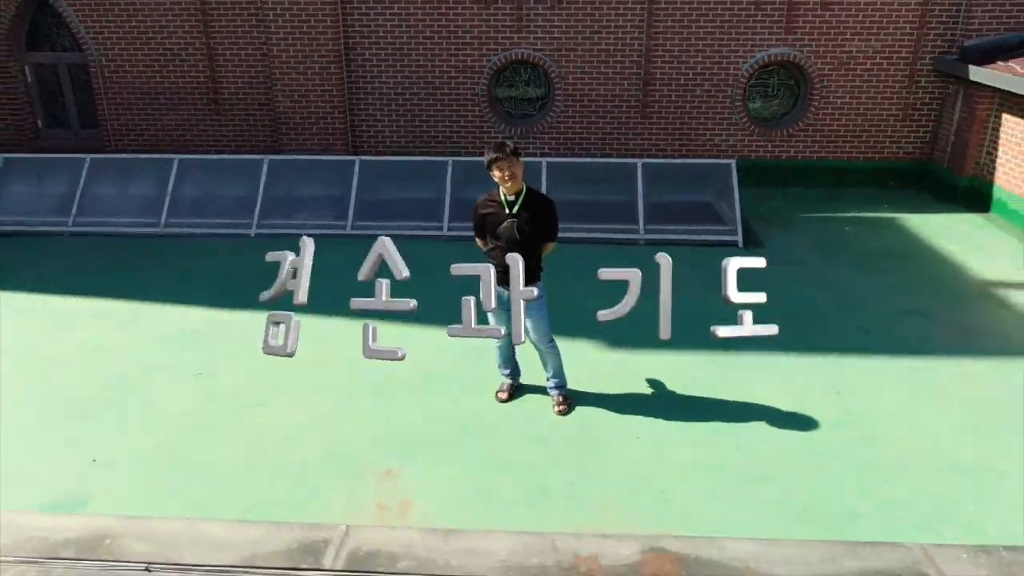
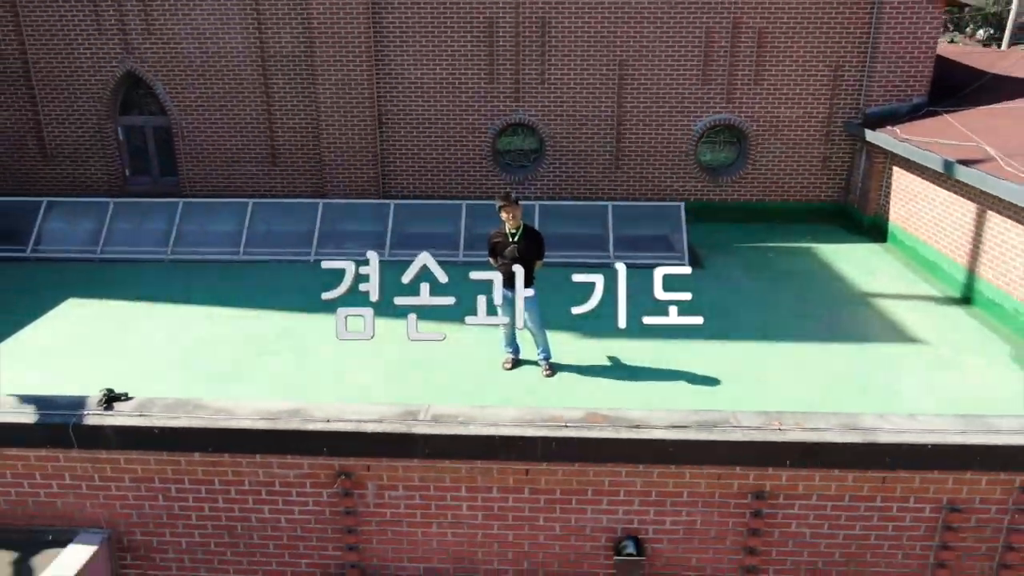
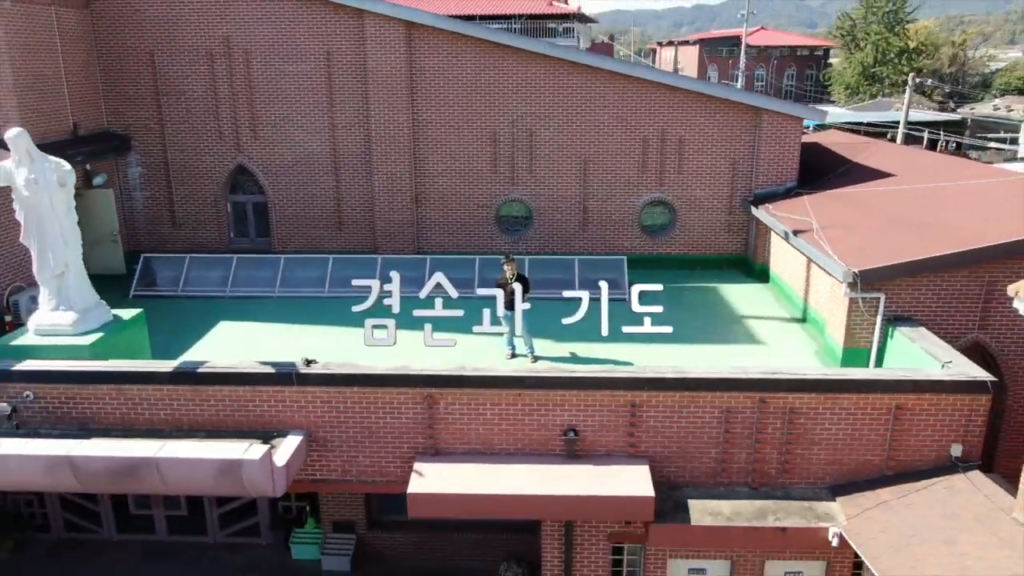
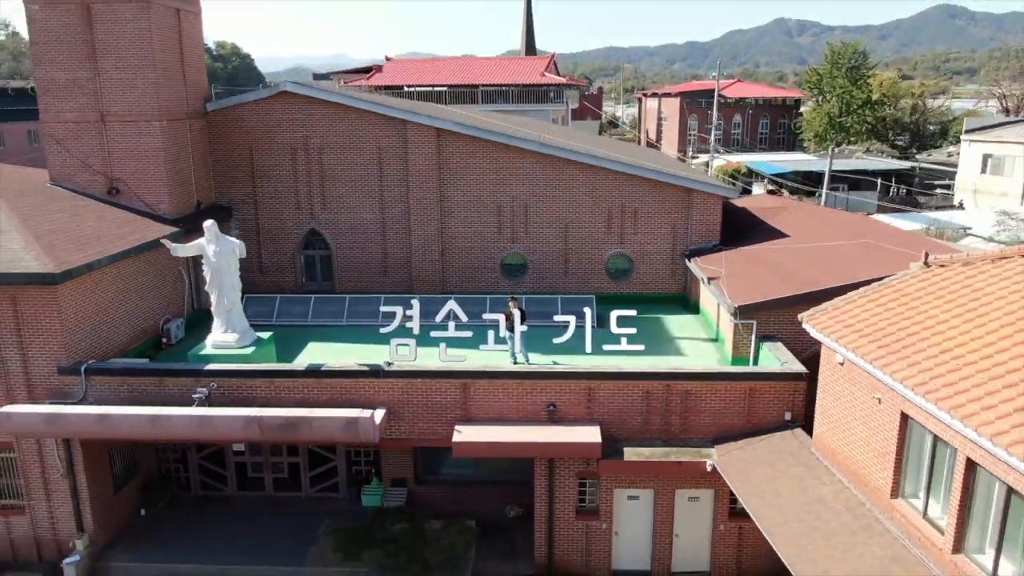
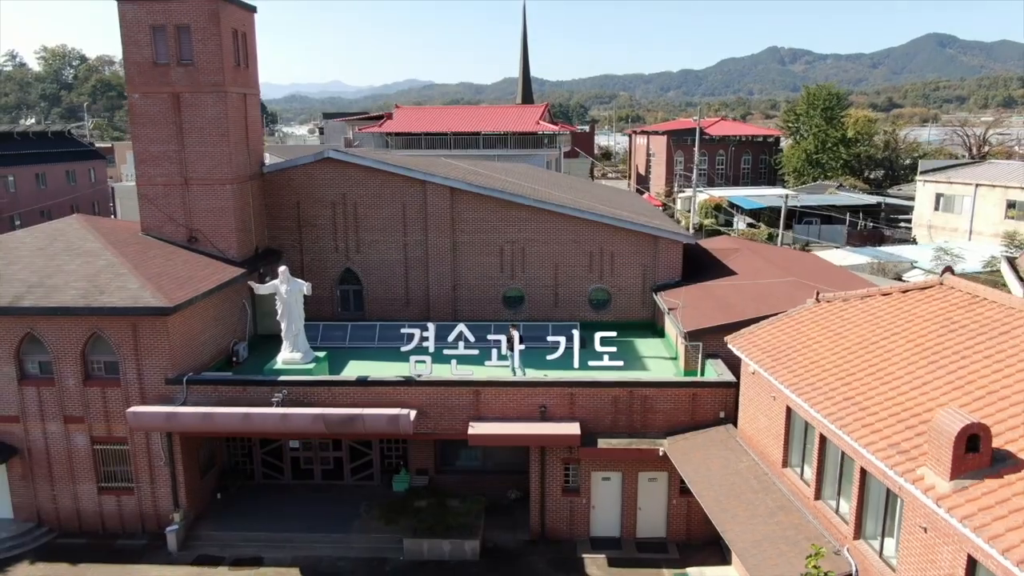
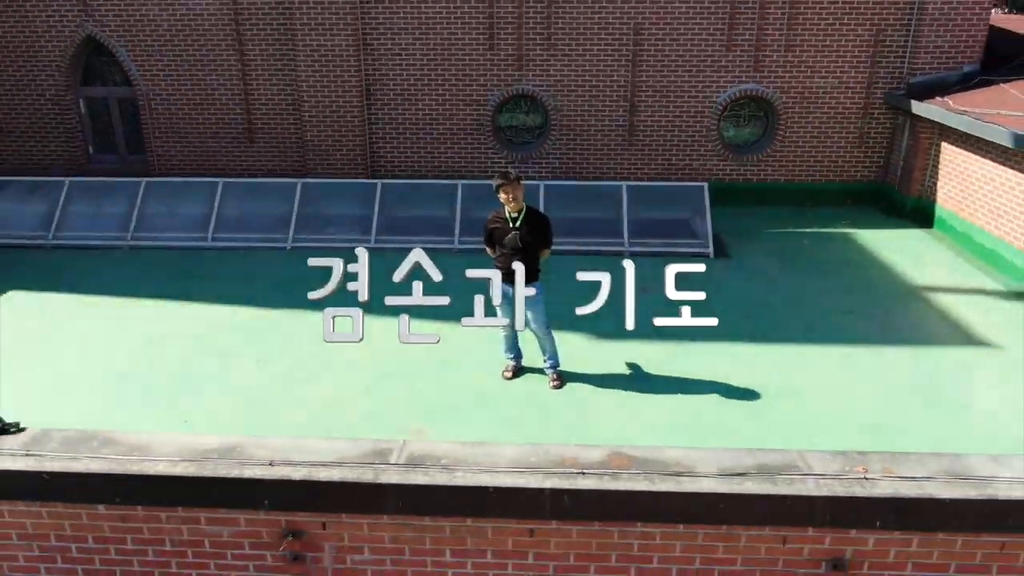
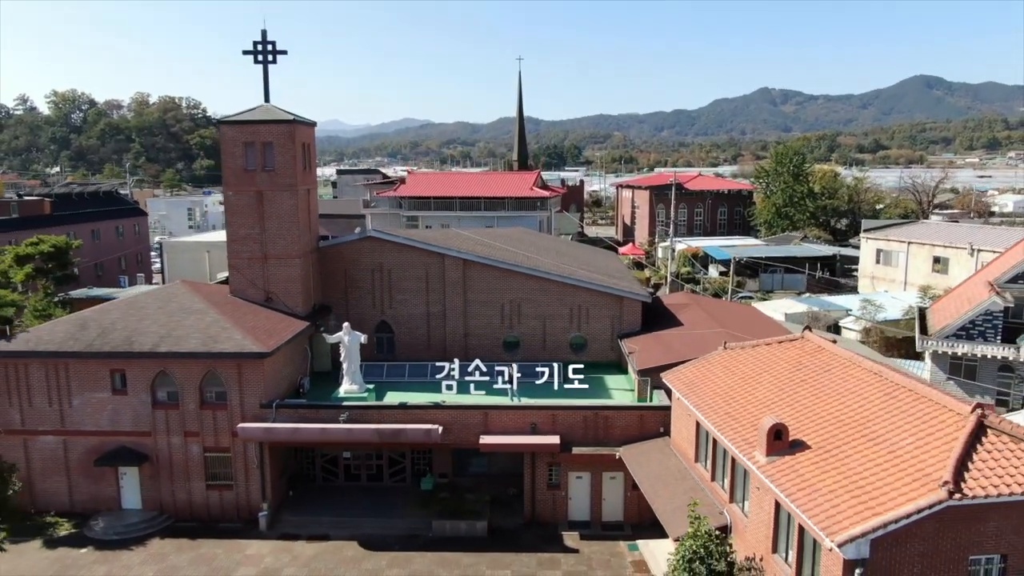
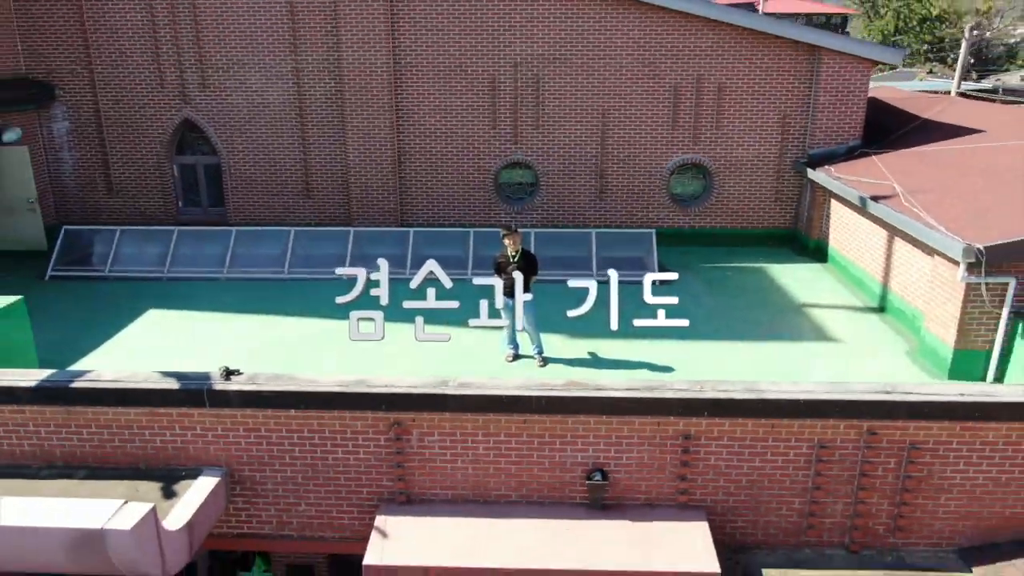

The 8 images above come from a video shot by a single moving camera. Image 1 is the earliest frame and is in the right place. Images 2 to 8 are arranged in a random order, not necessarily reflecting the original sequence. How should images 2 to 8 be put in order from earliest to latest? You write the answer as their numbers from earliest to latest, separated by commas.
6, 2, 8, 3, 4, 5, 7
